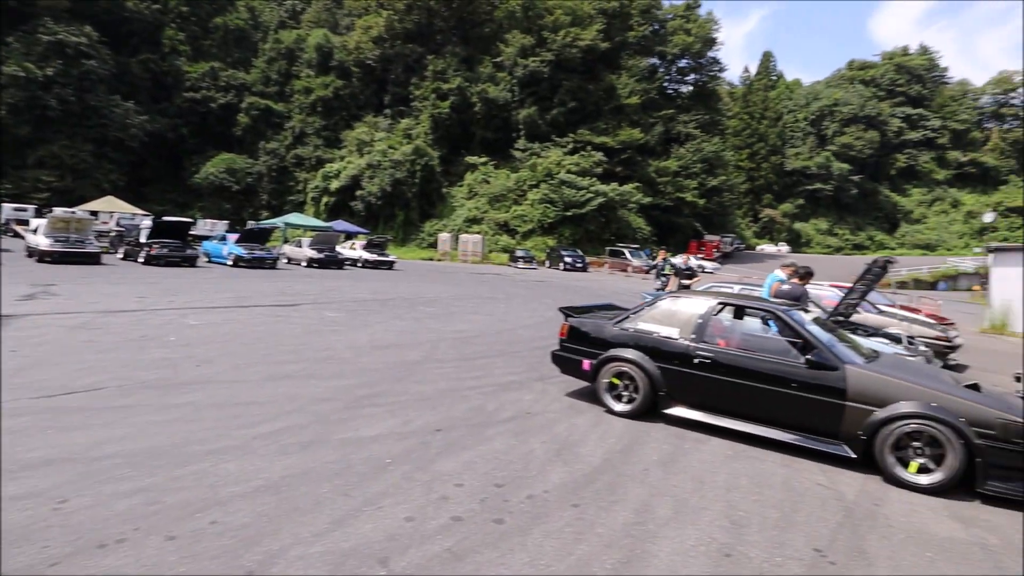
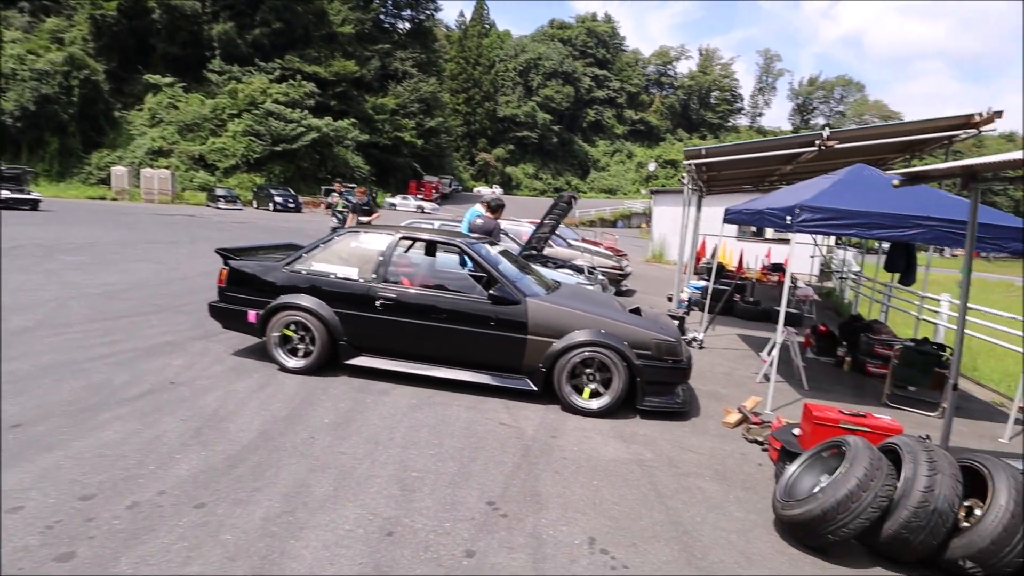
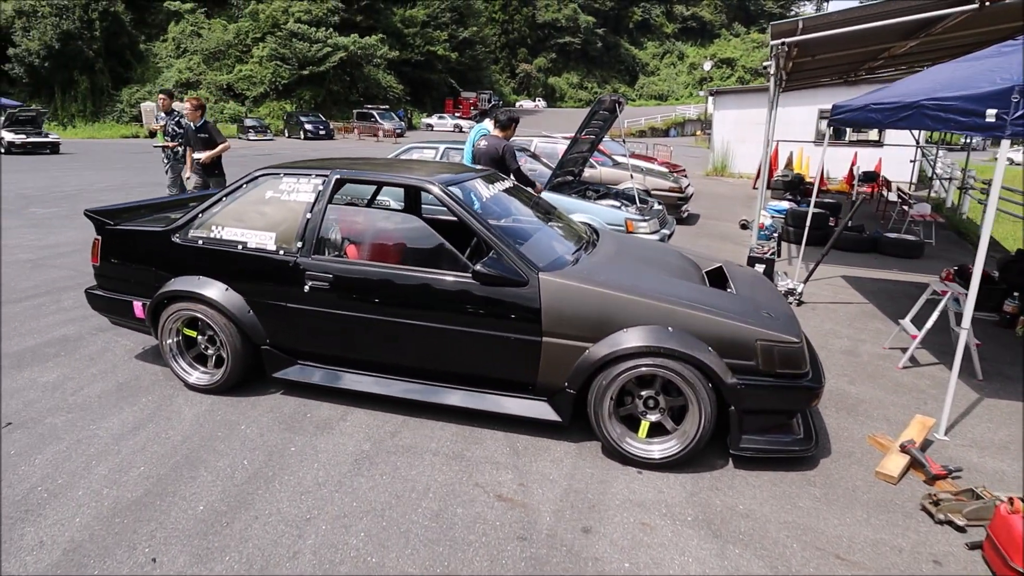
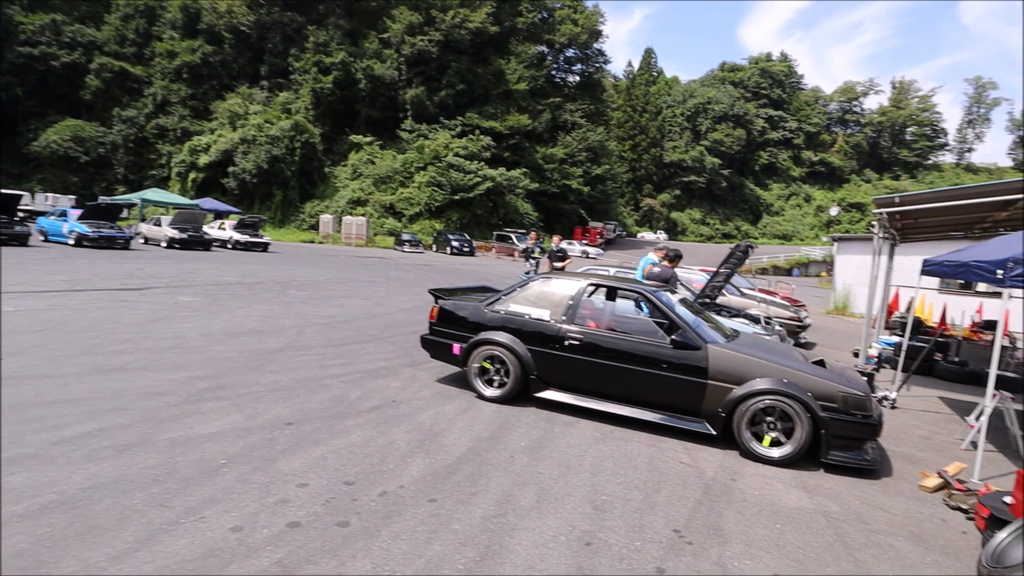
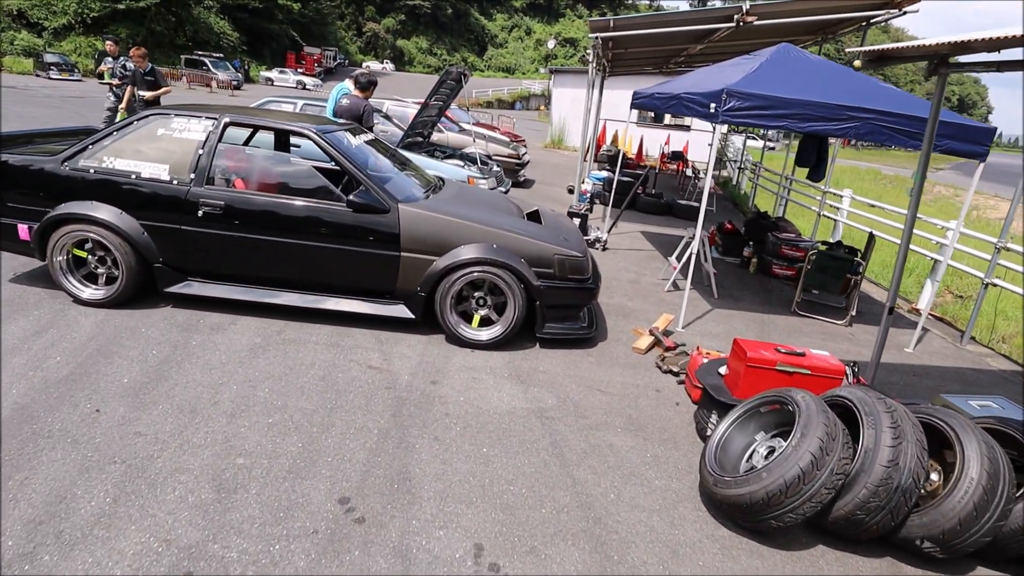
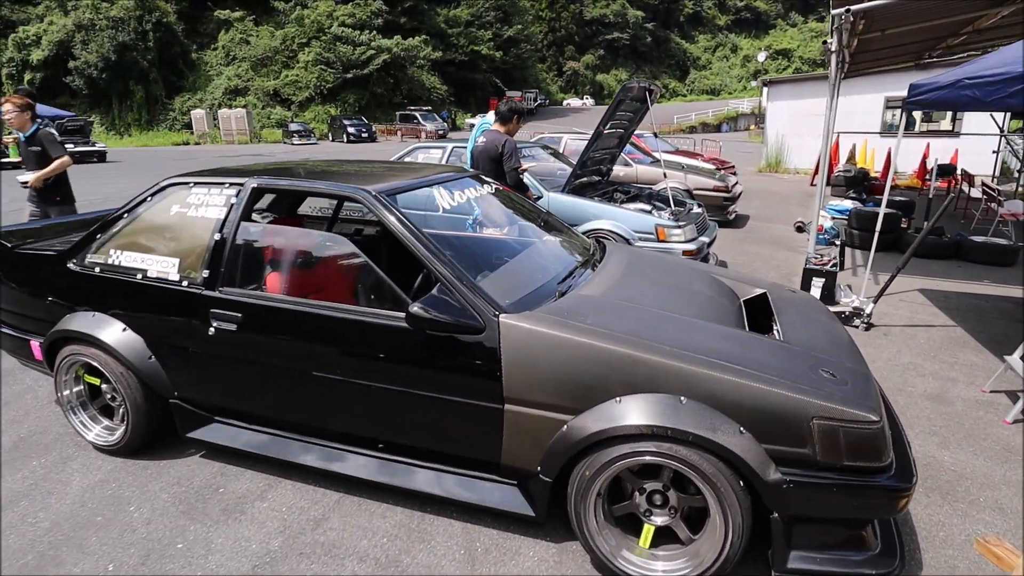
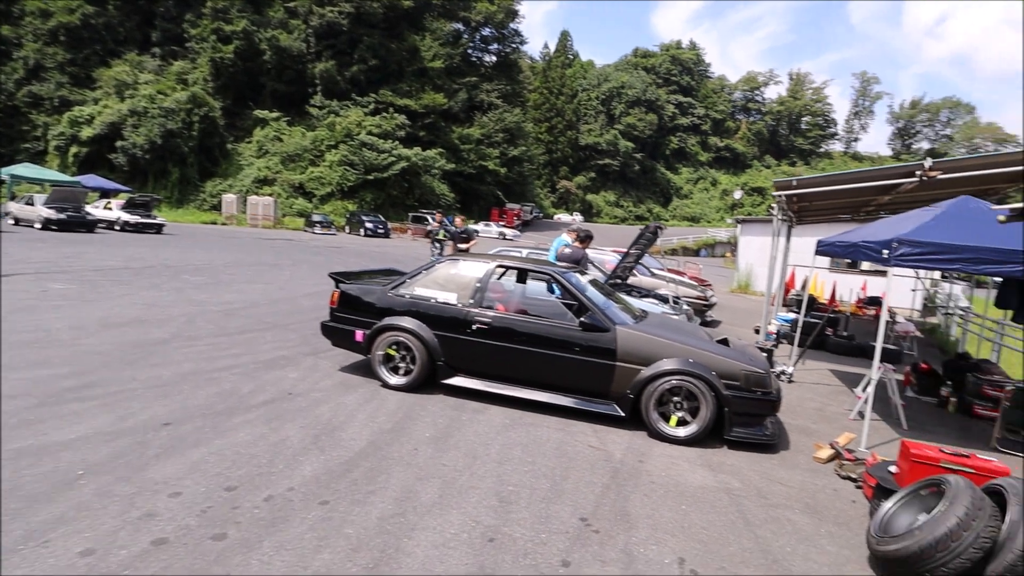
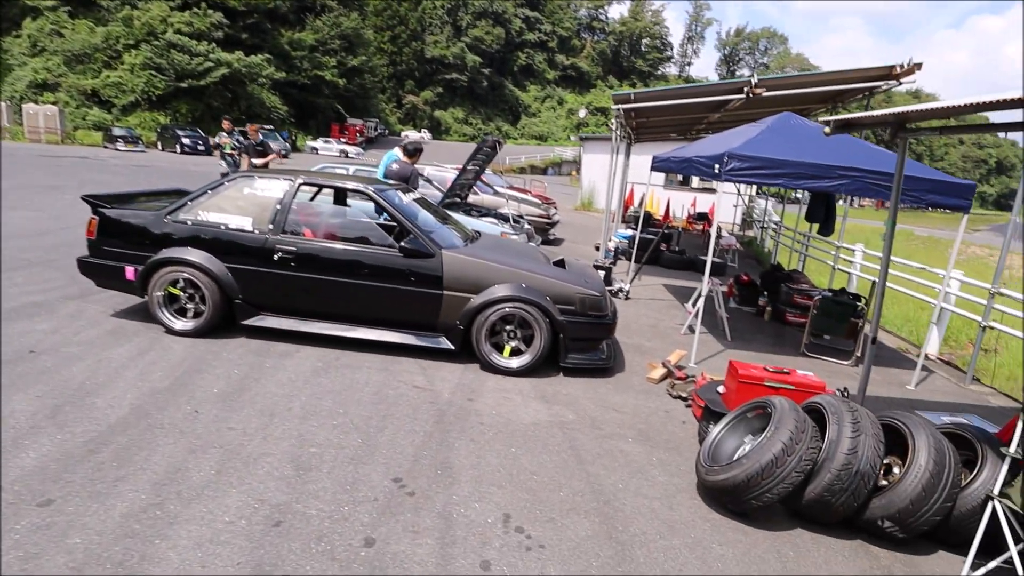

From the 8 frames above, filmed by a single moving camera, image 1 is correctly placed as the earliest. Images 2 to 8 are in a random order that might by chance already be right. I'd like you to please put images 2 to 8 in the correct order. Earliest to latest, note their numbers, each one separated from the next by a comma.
4, 7, 2, 8, 5, 3, 6
